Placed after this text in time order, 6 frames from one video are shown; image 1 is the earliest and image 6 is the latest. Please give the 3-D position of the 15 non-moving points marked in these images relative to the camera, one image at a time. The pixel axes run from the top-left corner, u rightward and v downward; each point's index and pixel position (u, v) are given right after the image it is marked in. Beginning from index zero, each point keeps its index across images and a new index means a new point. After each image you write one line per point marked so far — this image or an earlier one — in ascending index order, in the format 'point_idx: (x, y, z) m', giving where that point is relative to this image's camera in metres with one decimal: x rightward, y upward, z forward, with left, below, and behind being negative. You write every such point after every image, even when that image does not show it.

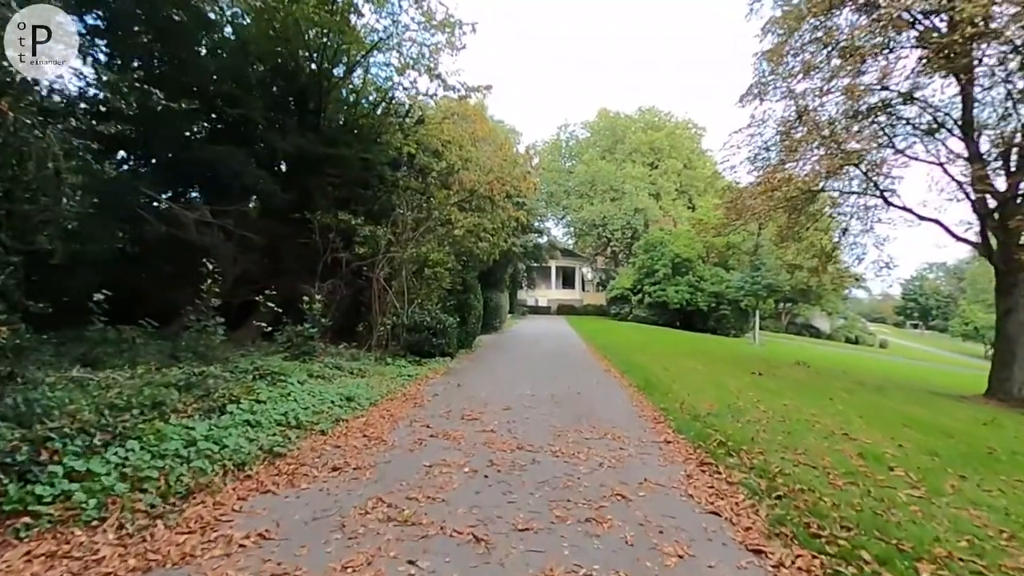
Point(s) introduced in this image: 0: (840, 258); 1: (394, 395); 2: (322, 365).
0: (+8.6, +0.8, +14.8) m
1: (-1.6, -1.4, +7.2) m
2: (-3.0, -1.2, +8.6) m
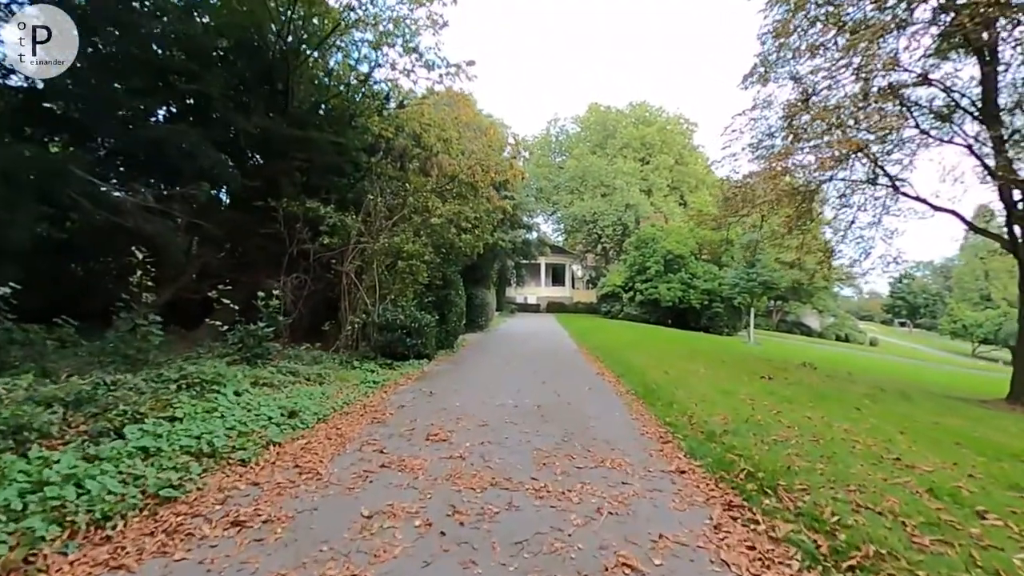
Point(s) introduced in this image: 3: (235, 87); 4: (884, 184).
0: (+8.2, +0.9, +13.8) m
1: (-1.8, -1.3, +6.1) m
2: (-3.3, -1.1, +7.5) m
3: (-5.8, +4.2, +11.6) m
4: (+8.2, +2.3, +12.2) m
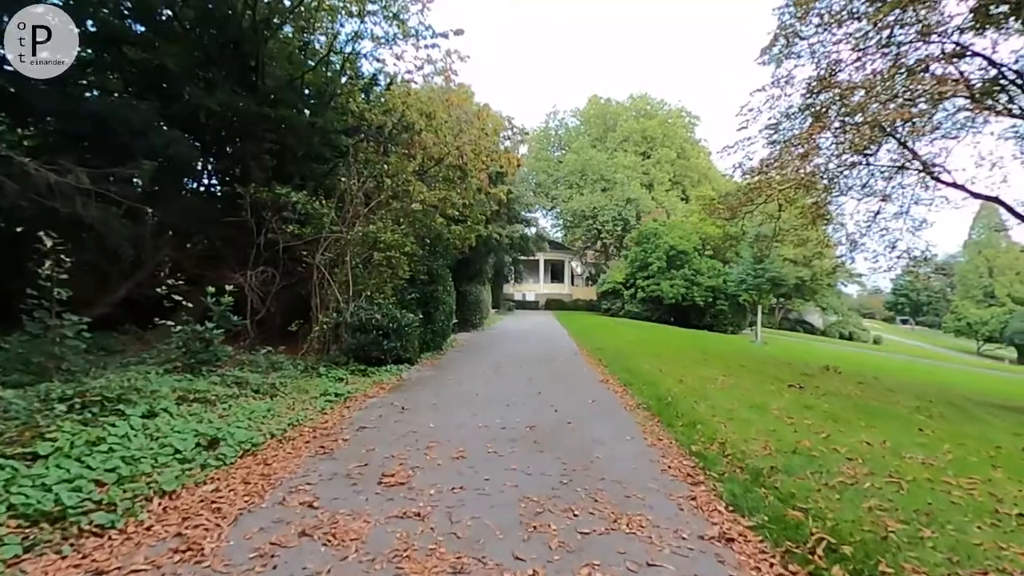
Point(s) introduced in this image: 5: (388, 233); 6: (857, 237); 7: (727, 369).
0: (+8.1, +1.0, +12.6) m
1: (-1.9, -1.3, +4.9) m
2: (-3.4, -1.1, +6.2) m
3: (-5.9, +4.3, +10.3) m
4: (+8.1, +2.4, +11.0) m
5: (-2.0, +0.9, +9.0) m
6: (+7.6, +1.1, +12.3) m
7: (+3.8, -1.4, +9.7) m
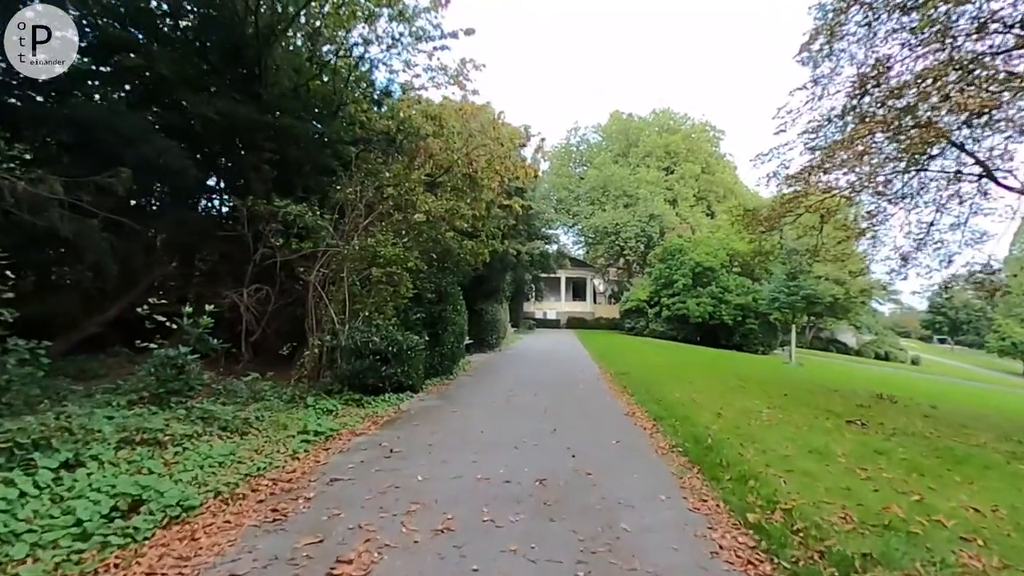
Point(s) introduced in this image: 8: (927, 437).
0: (+8.4, +0.6, +11.4) m
1: (-1.9, -1.4, +4.0) m
2: (-3.3, -1.3, +5.4) m
3: (-5.7, +4.0, +9.8) m
4: (+8.3, +2.0, +9.8) m
5: (-1.8, +0.6, +8.2) m
6: (+8.0, +0.7, +11.1) m
7: (+4.0, -1.7, +8.5) m
8: (+4.8, -1.7, +6.3) m
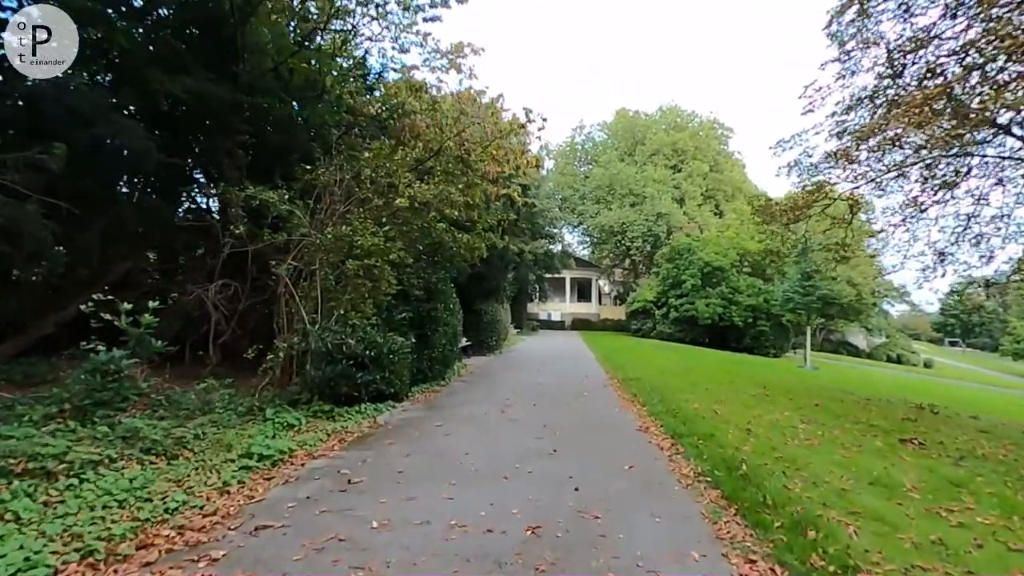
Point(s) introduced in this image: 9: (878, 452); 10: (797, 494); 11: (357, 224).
0: (+8.4, +0.7, +10.3) m
1: (-2.0, -1.4, +3.0) m
2: (-3.4, -1.2, +4.4) m
3: (-5.7, +4.0, +8.8) m
4: (+8.3, +2.1, +8.7) m
5: (-1.9, +0.7, +7.2) m
6: (+7.9, +0.8, +10.0) m
7: (+3.9, -1.7, +7.5) m
8: (+4.7, -1.7, +5.3) m
9: (+3.5, -1.6, +5.3) m
10: (+2.0, -1.4, +3.9) m
11: (-2.1, +0.8, +7.4) m
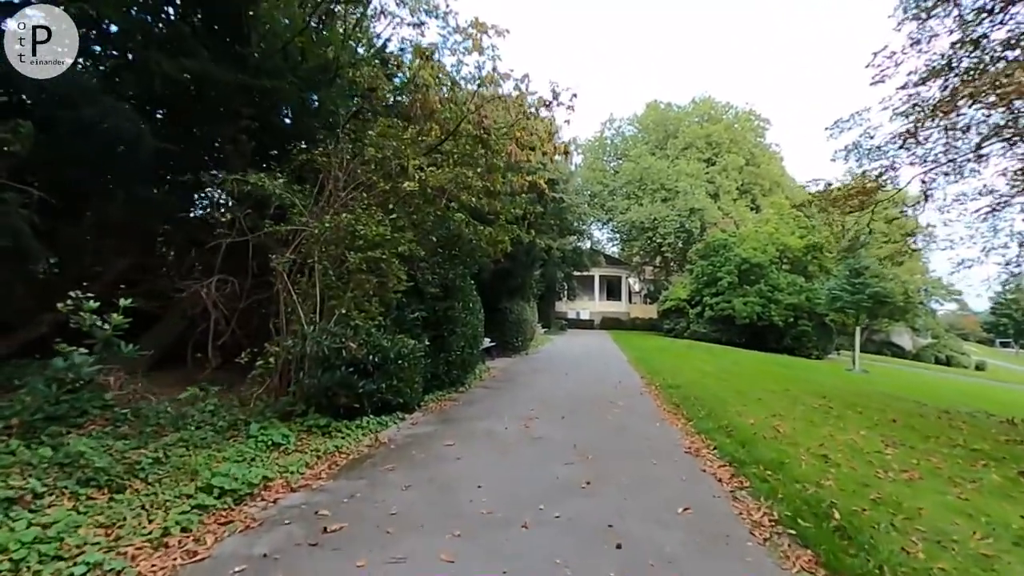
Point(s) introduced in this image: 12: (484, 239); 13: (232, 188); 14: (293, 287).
0: (+8.8, +0.7, +8.9) m
1: (-1.9, -1.3, +2.2) m
2: (-3.2, -1.2, +3.6) m
3: (-5.3, +4.1, +8.1) m
4: (+8.6, +2.1, +7.3) m
5: (-1.6, +0.7, +6.3) m
6: (+8.3, +0.8, +8.6) m
7: (+4.2, -1.6, +6.3) m
8: (+4.9, -1.6, +4.1) m
9: (+3.7, -1.5, +4.2) m
10: (+2.1, -1.4, +2.8) m
11: (-1.8, +0.9, +6.5) m
12: (-0.5, +0.8, +8.8) m
13: (-3.8, +1.4, +7.4) m
14: (-2.7, 0.0, +6.8) m
